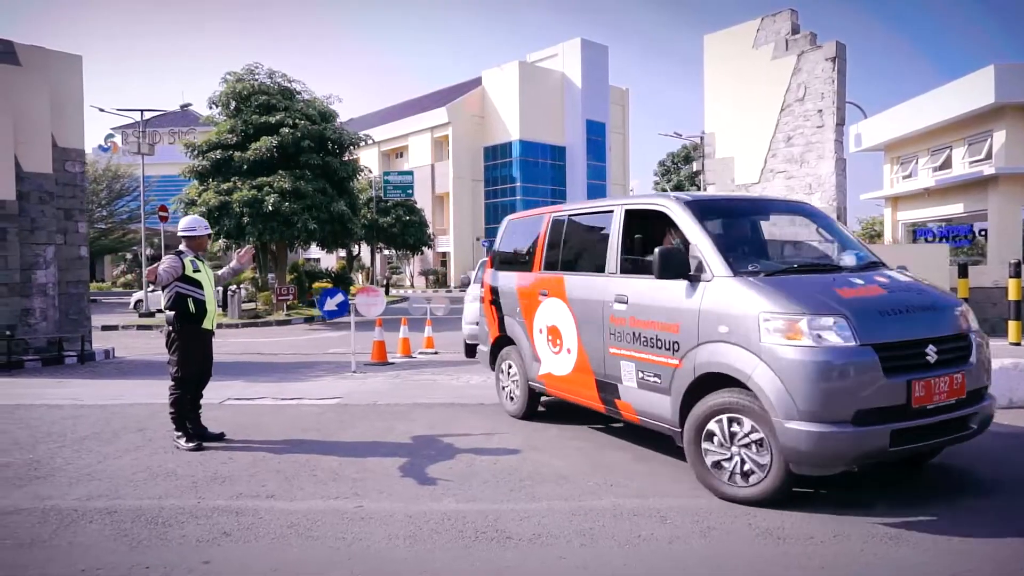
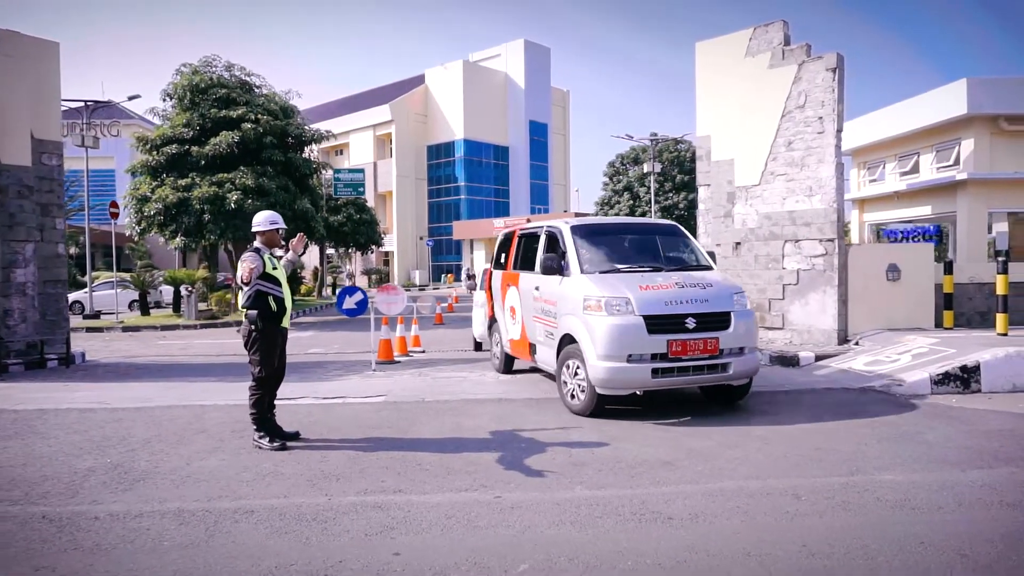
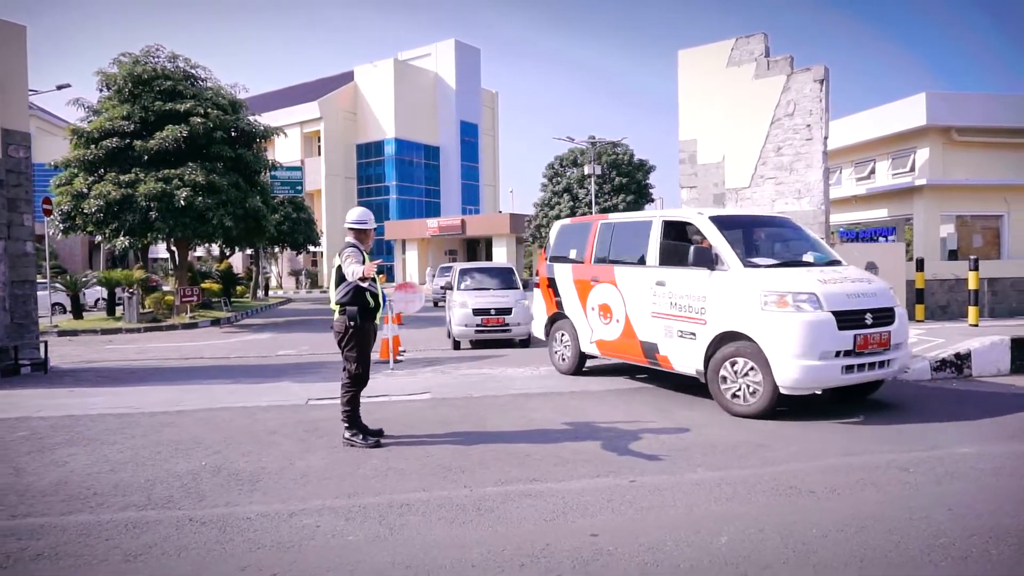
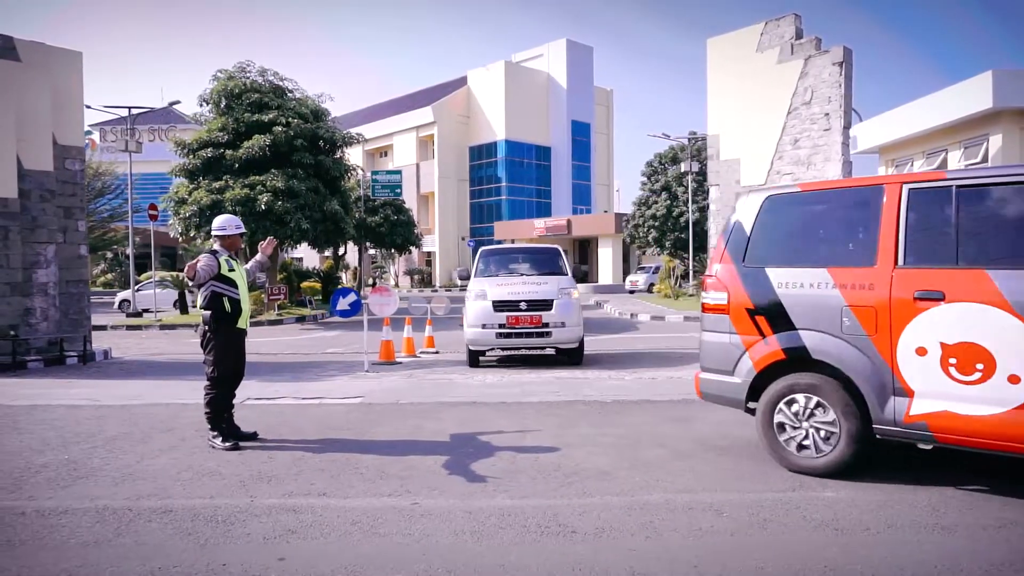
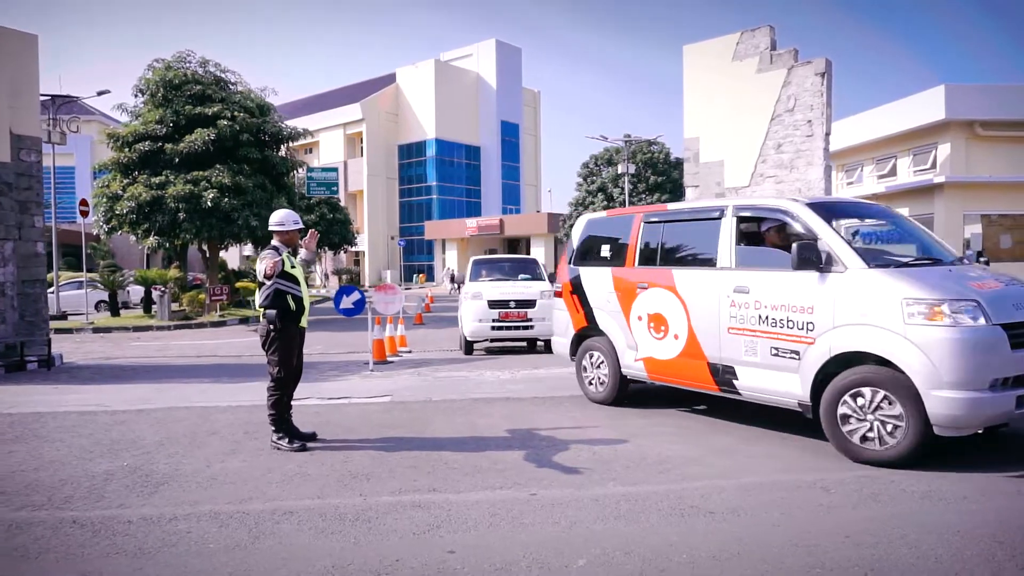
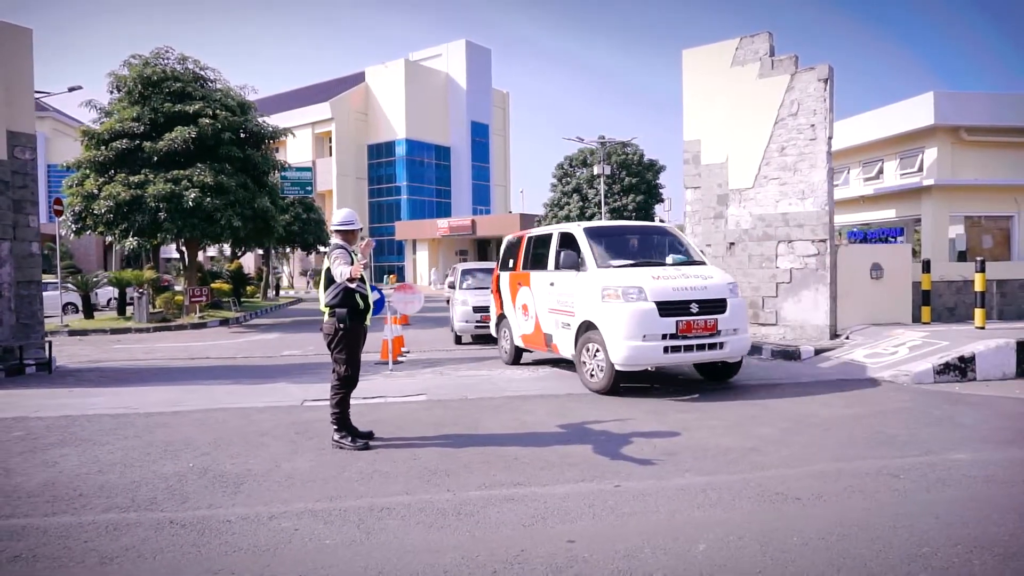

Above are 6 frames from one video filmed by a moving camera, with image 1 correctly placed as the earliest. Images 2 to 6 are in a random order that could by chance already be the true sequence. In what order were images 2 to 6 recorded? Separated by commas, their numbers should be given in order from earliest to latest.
4, 2, 5, 6, 3
